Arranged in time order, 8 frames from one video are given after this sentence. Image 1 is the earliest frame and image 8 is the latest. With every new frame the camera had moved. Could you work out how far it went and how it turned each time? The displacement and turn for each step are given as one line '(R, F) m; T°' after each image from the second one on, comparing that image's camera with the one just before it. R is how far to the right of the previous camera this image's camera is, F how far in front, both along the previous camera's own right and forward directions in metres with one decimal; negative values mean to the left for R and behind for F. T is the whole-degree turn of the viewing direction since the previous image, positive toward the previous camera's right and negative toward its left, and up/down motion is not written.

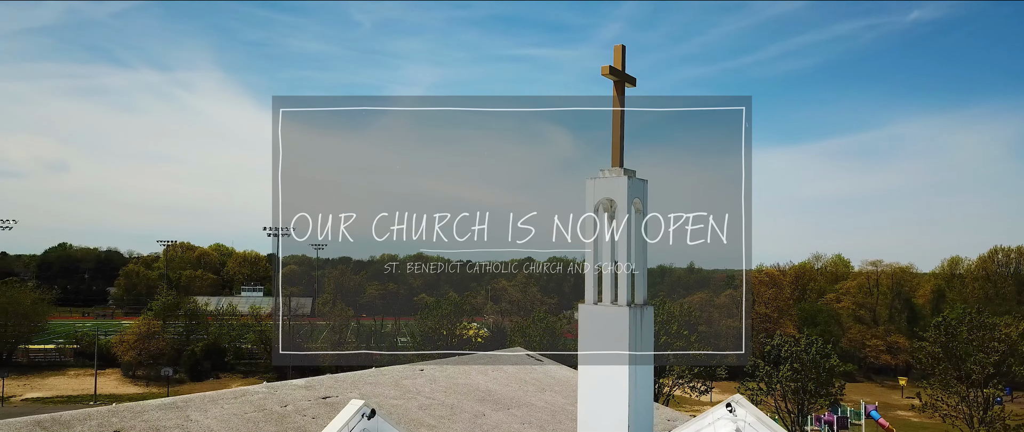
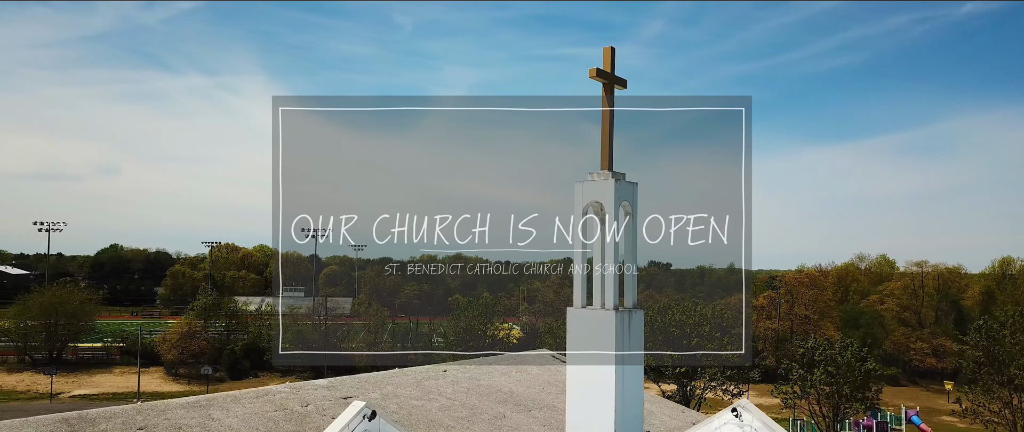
(+0.3, 0.0) m; -3°
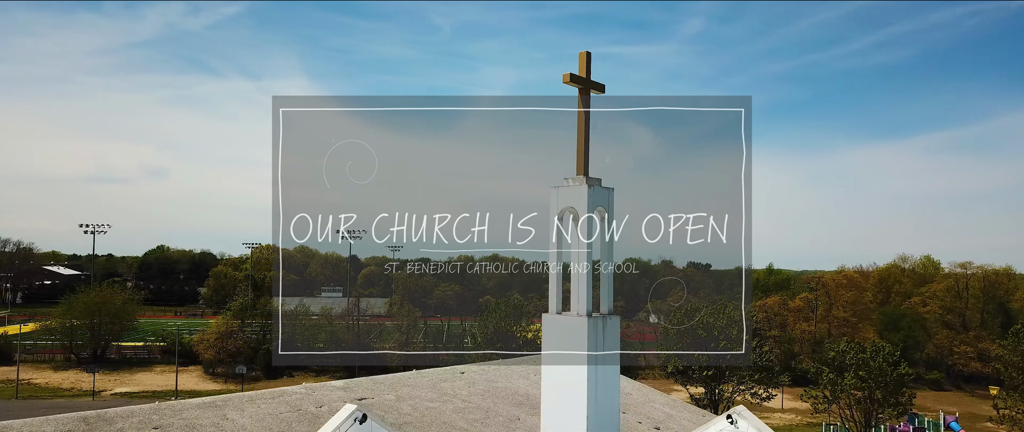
(+0.4, 0.0) m; -3°
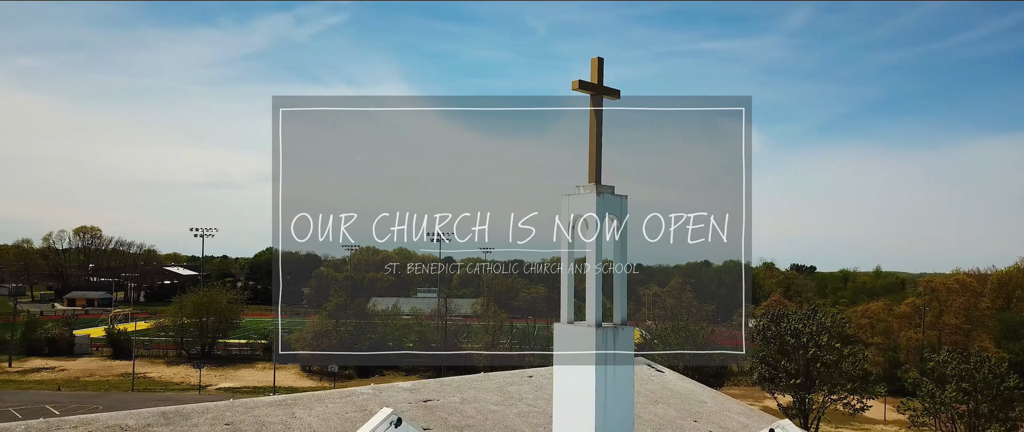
(+0.5, 0.0) m; -7°
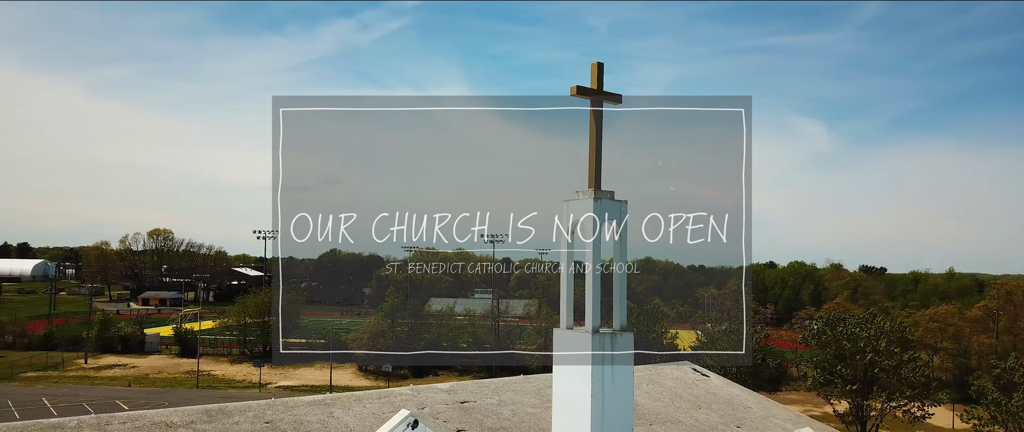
(+0.4, 0.0) m; -4°
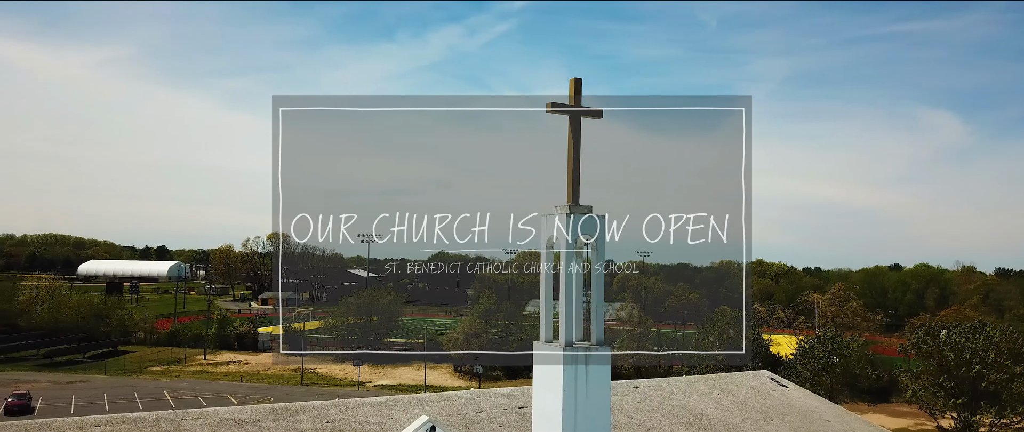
(+0.8, 0.0) m; -8°
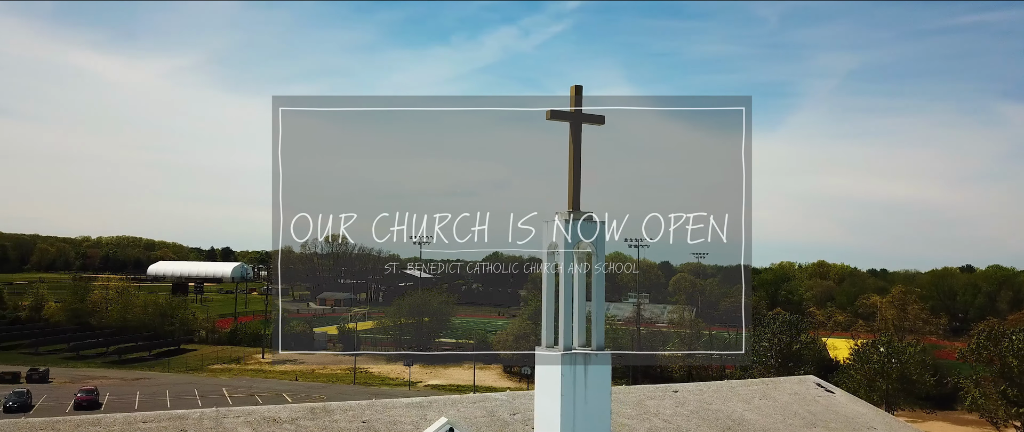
(+0.3, 0.0) m; -4°
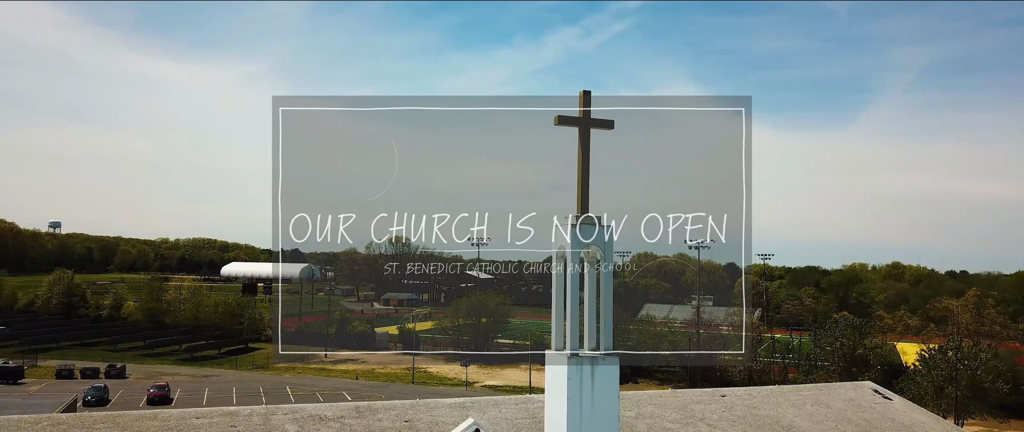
(+0.3, 0.0) m; -5°
